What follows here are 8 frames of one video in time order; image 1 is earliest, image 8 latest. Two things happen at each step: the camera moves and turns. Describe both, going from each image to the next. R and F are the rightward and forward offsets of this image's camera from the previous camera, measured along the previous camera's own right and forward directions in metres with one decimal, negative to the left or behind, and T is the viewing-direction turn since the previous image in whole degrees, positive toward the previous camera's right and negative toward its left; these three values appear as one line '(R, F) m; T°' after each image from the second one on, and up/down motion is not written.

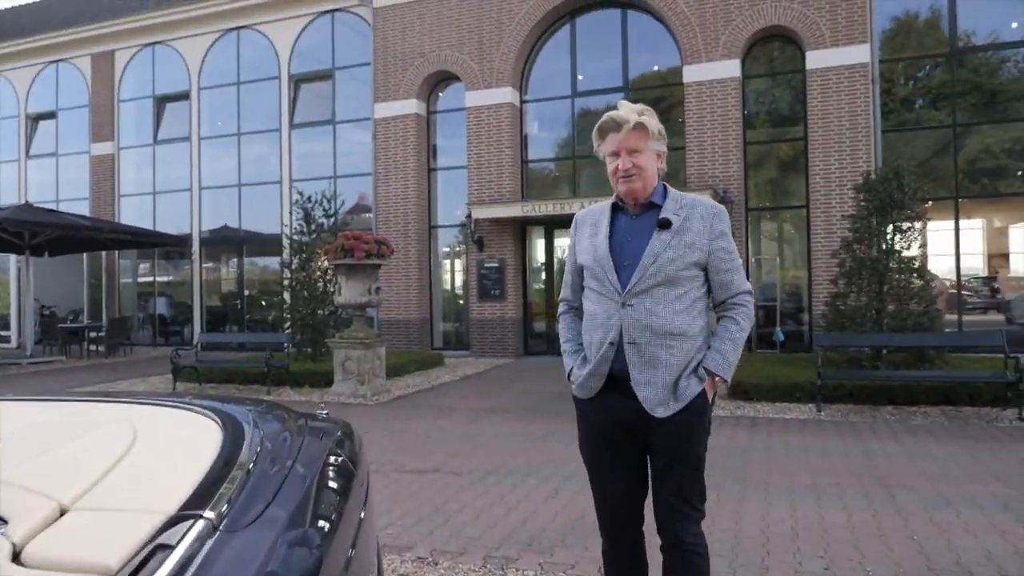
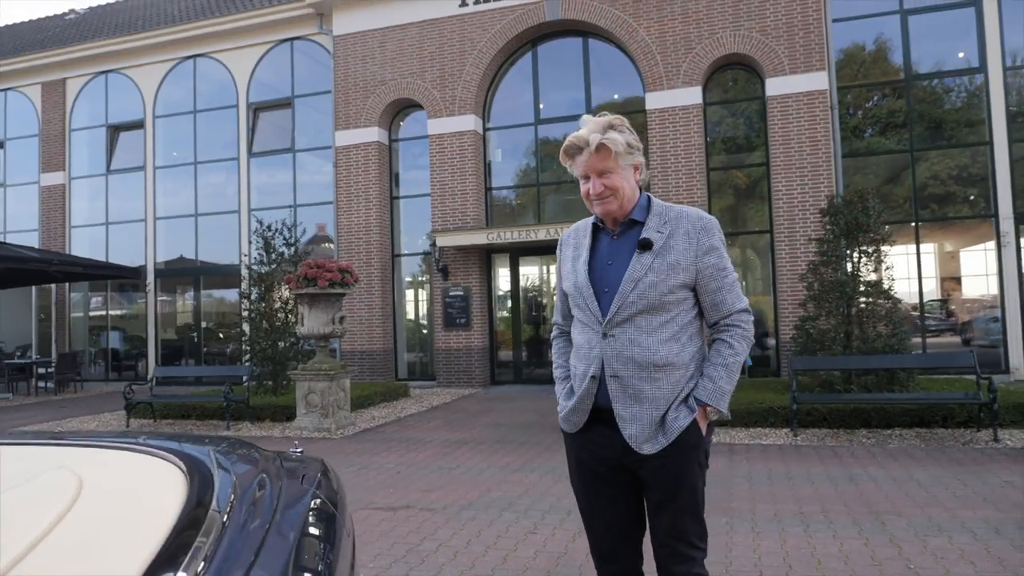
(-0.1, +0.2) m; +3°
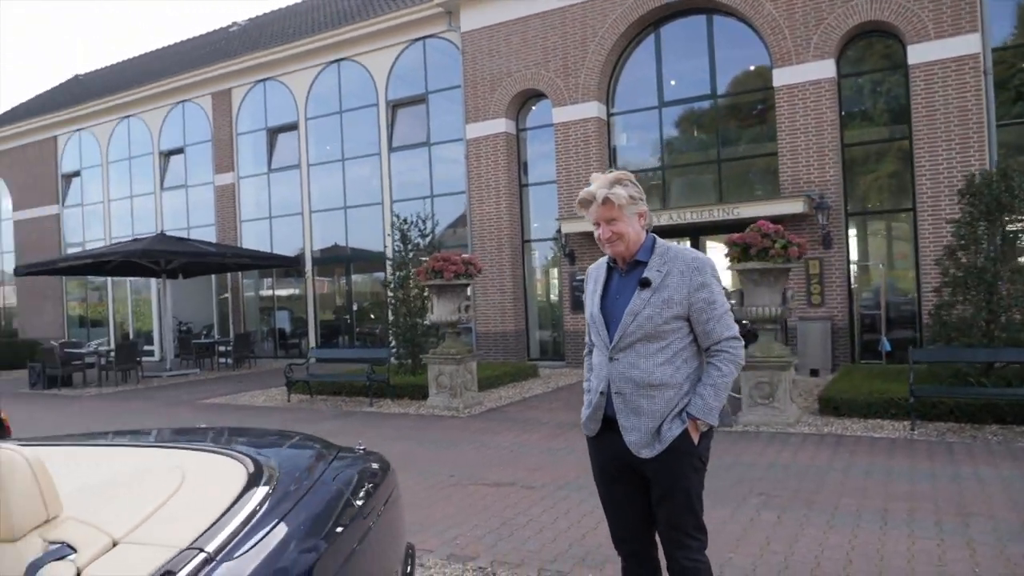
(+0.4, -0.4) m; -11°
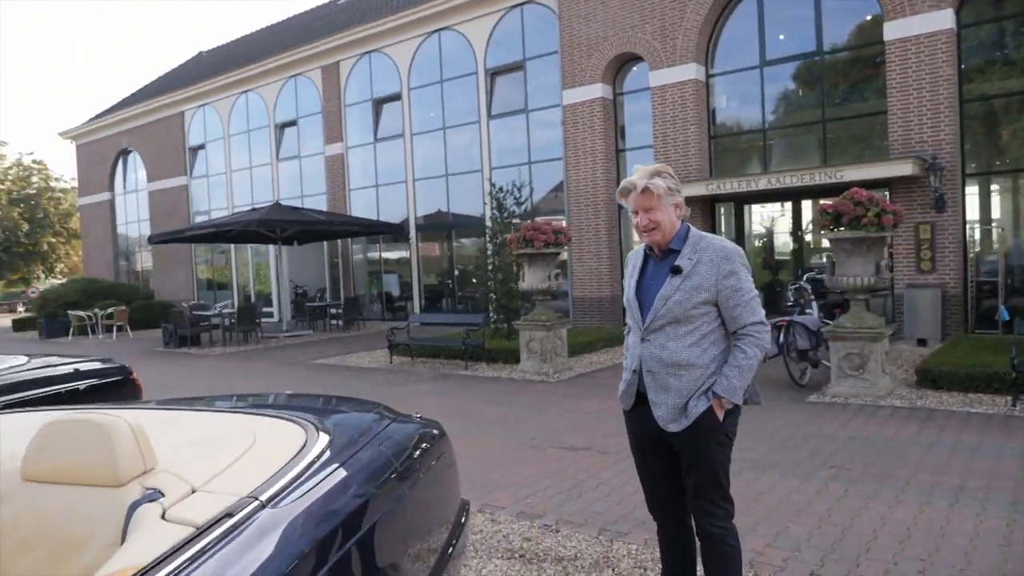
(+0.3, -0.2) m; -8°
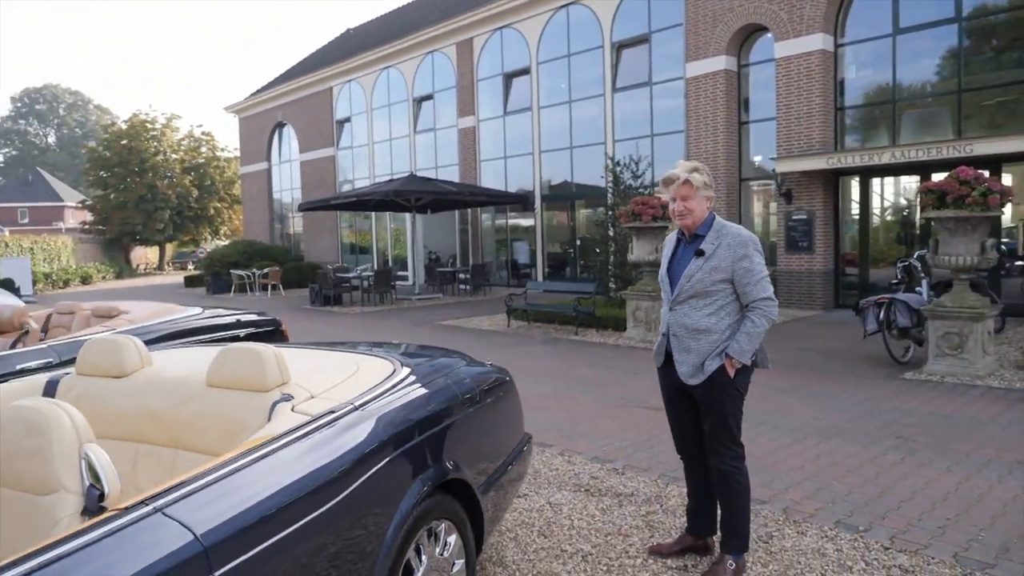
(+0.4, -0.7) m; -10°
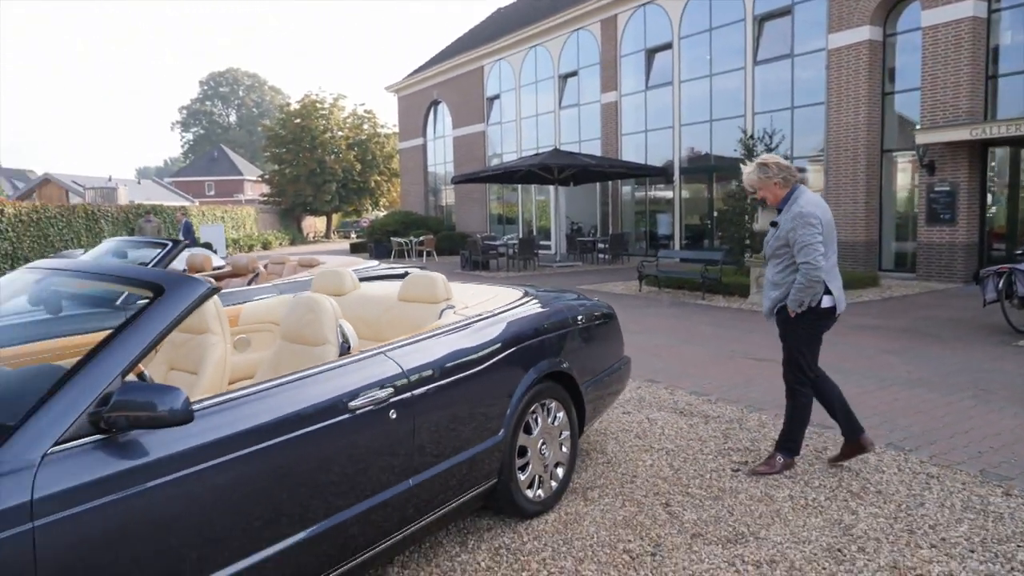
(+0.3, -1.1) m; -11°
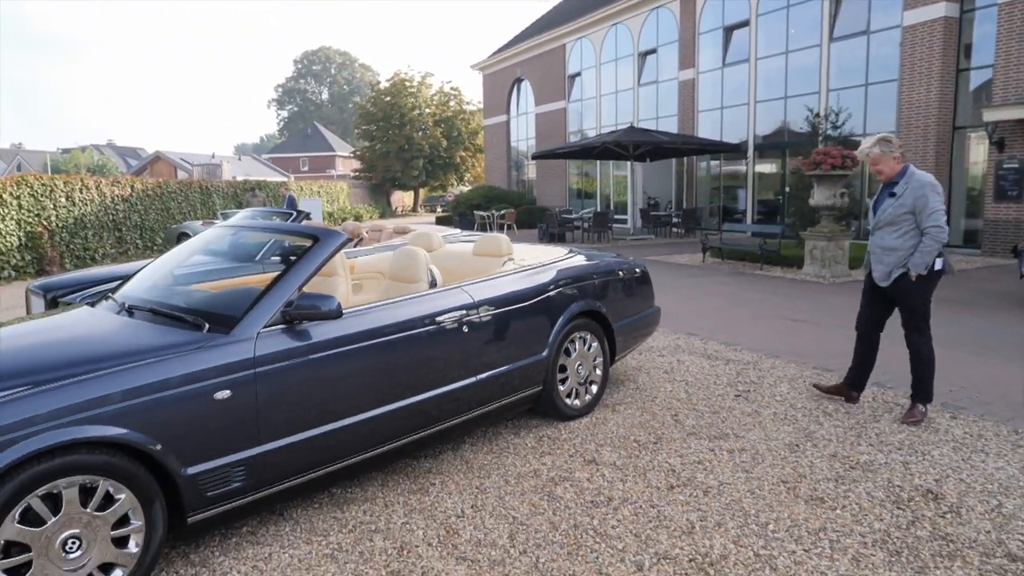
(+0.3, -1.2) m; -6°
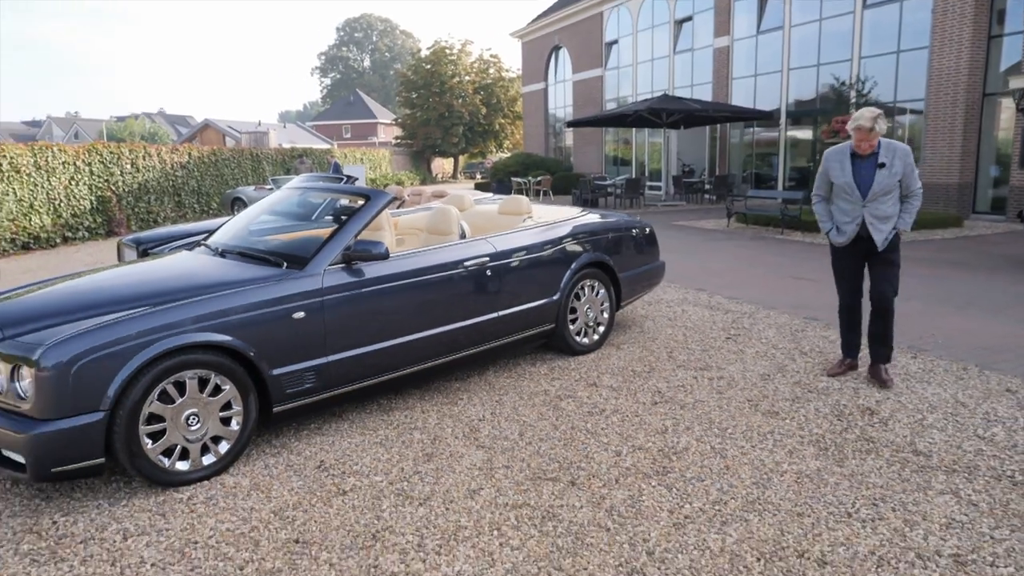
(+0.2, -0.9) m; -3°
